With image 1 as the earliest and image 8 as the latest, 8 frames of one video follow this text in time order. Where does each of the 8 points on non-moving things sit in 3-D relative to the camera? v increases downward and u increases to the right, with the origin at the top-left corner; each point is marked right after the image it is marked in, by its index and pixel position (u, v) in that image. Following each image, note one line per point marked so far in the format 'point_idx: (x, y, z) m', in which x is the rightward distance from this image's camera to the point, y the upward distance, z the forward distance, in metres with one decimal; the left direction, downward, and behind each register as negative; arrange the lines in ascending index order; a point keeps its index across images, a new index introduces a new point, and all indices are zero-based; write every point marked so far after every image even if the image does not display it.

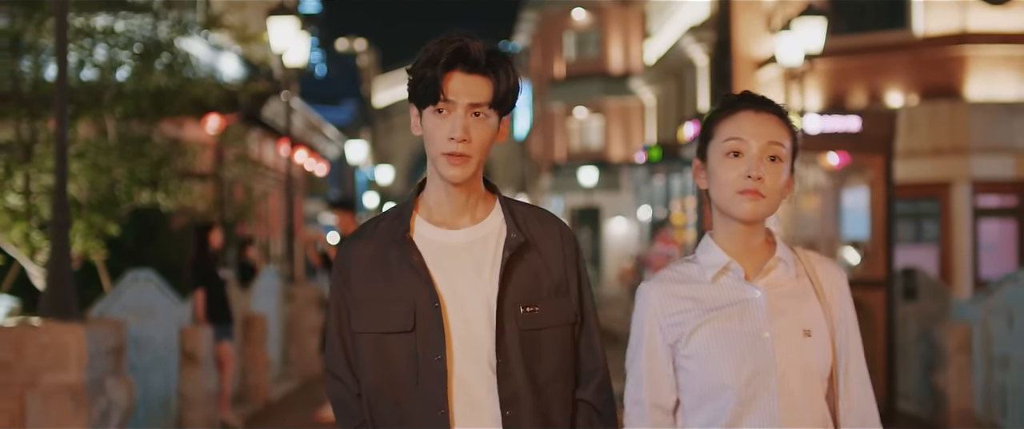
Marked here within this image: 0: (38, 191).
0: (-5.5, +0.3, +14.7) m
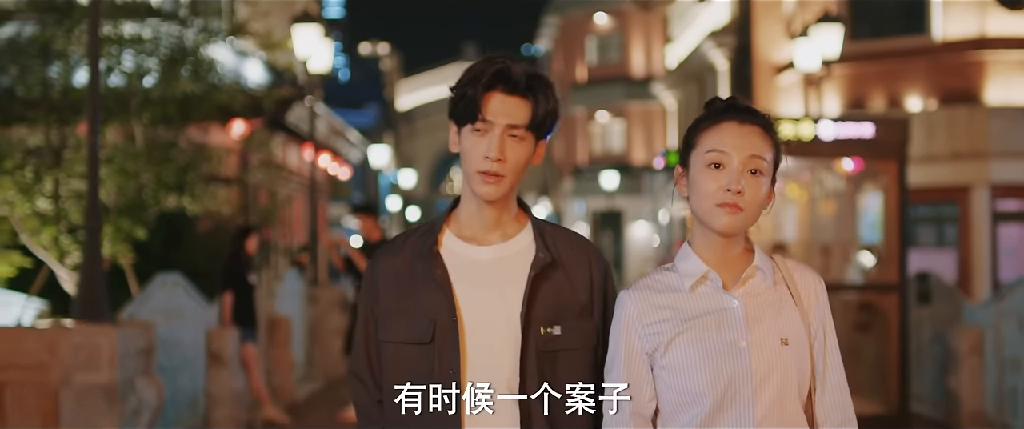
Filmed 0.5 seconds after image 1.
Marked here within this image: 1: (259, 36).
0: (-5.3, +0.2, +15.0) m
1: (-3.4, +2.4, +17.1) m
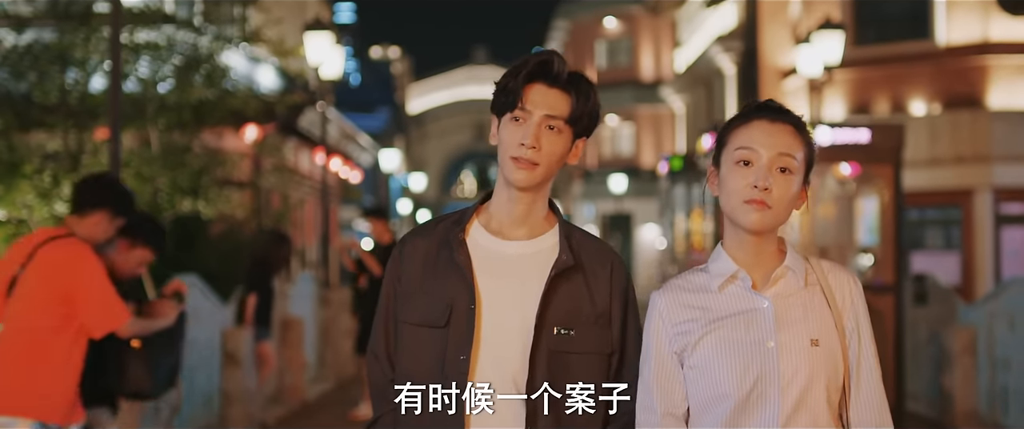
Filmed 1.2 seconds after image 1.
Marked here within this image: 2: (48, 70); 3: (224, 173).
0: (-5.2, +0.2, +15.3) m
1: (-3.3, +2.4, +17.4) m
2: (-5.6, +1.8, +15.1) m
3: (-3.9, +0.6, +17.1) m
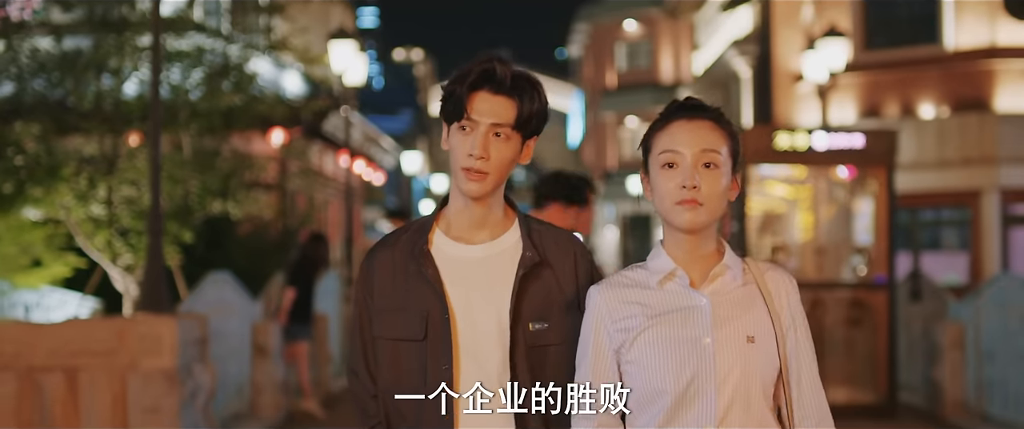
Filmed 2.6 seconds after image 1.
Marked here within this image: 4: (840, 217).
0: (-5.0, +0.2, +16.0) m
1: (-3.1, +2.3, +18.1) m
2: (-5.4, +1.7, +15.9) m
3: (-3.7, +0.5, +17.8) m
4: (+3.4, 0.0, +13.0) m
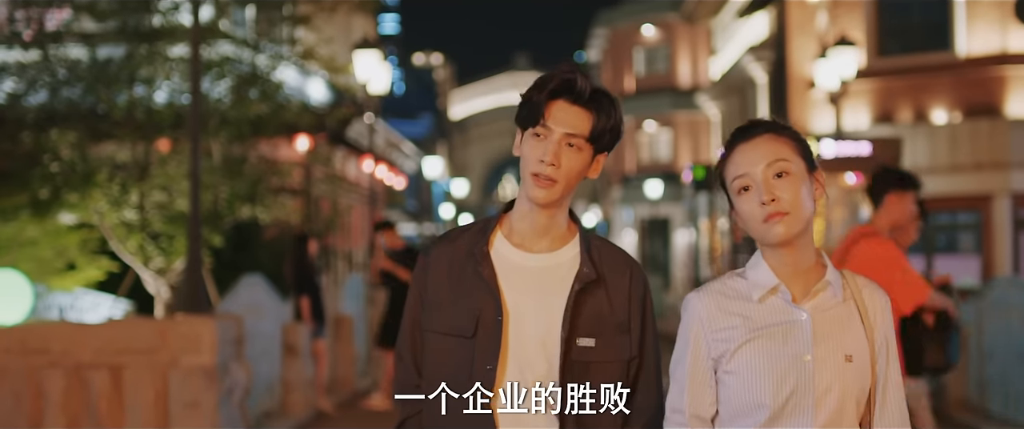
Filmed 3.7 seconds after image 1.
0: (-4.7, +0.1, +16.6) m
1: (-2.8, +2.3, +18.6) m
2: (-5.2, +1.7, +16.4) m
3: (-3.4, +0.5, +18.3) m
4: (+3.6, -0.1, +13.4) m
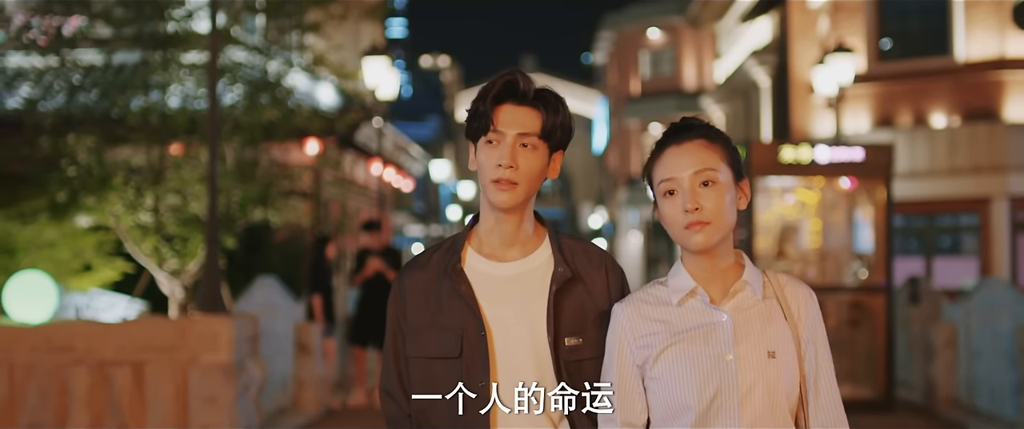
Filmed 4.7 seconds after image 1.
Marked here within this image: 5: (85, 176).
0: (-4.7, +0.1, +17.0) m
1: (-2.7, +2.2, +19.1) m
2: (-5.1, +1.6, +16.9) m
3: (-3.3, +0.4, +18.8) m
4: (+3.6, -0.1, +13.8) m
5: (-5.7, +0.5, +16.8) m
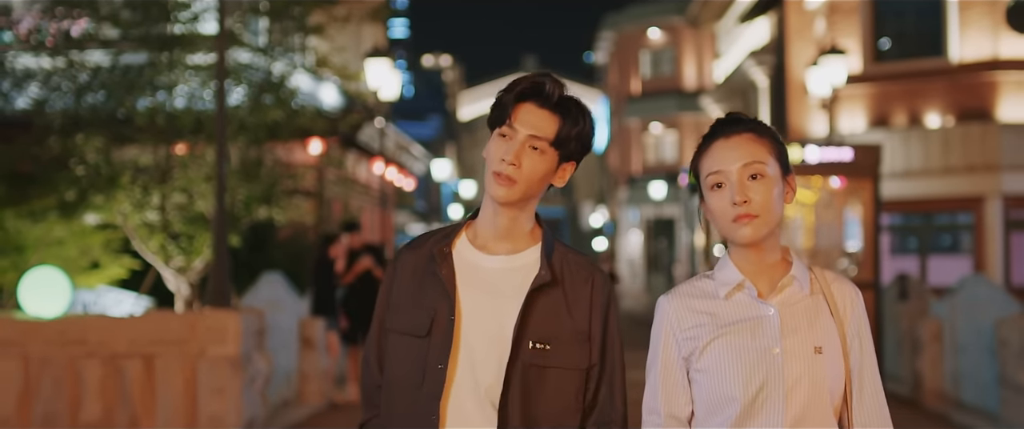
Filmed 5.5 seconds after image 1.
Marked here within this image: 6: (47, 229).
0: (-4.7, +0.1, +17.4) m
1: (-2.7, +2.3, +19.4) m
2: (-5.1, +1.7, +17.2) m
3: (-3.3, +0.5, +19.1) m
4: (+3.6, -0.1, +14.1) m
5: (-5.7, +0.5, +17.1) m
6: (-6.6, -0.2, +17.9) m
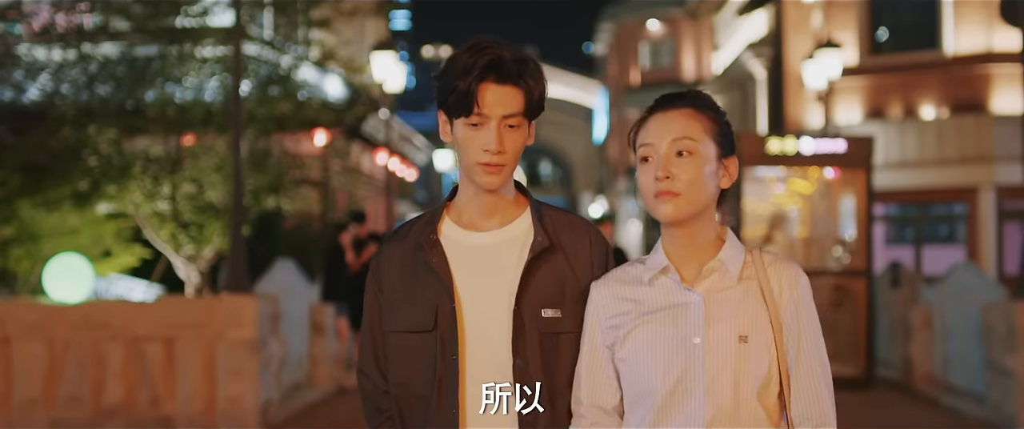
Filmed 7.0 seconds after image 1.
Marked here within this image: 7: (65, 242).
0: (-4.6, +0.2, +17.8) m
1: (-2.7, +2.4, +19.8) m
2: (-5.0, +1.8, +17.6) m
3: (-3.3, +0.6, +19.5) m
4: (+3.7, 0.0, +14.5) m
5: (-5.7, +0.7, +17.5) m
6: (-6.5, -0.1, +18.3) m
7: (-6.4, -0.4, +18.2) m
